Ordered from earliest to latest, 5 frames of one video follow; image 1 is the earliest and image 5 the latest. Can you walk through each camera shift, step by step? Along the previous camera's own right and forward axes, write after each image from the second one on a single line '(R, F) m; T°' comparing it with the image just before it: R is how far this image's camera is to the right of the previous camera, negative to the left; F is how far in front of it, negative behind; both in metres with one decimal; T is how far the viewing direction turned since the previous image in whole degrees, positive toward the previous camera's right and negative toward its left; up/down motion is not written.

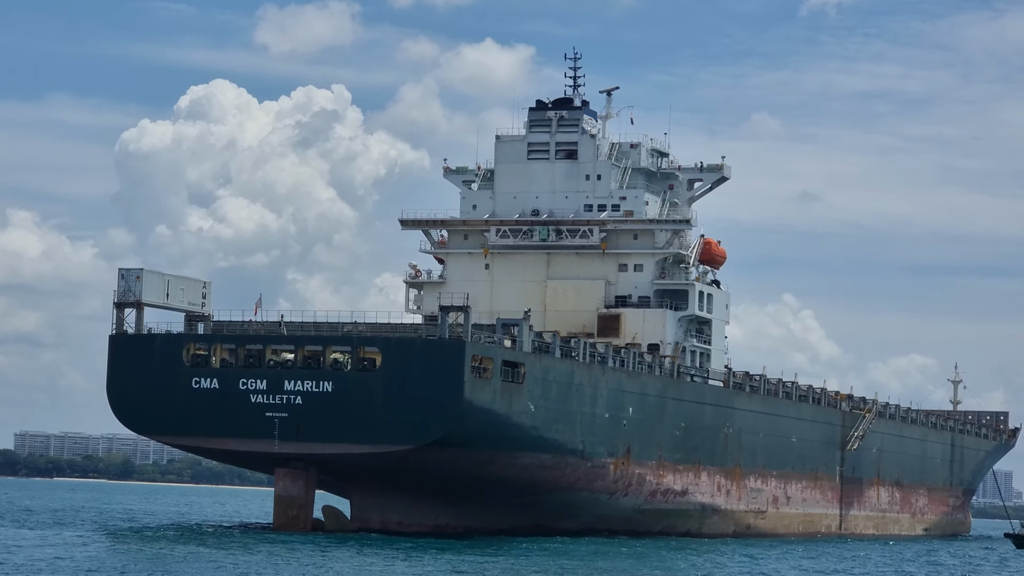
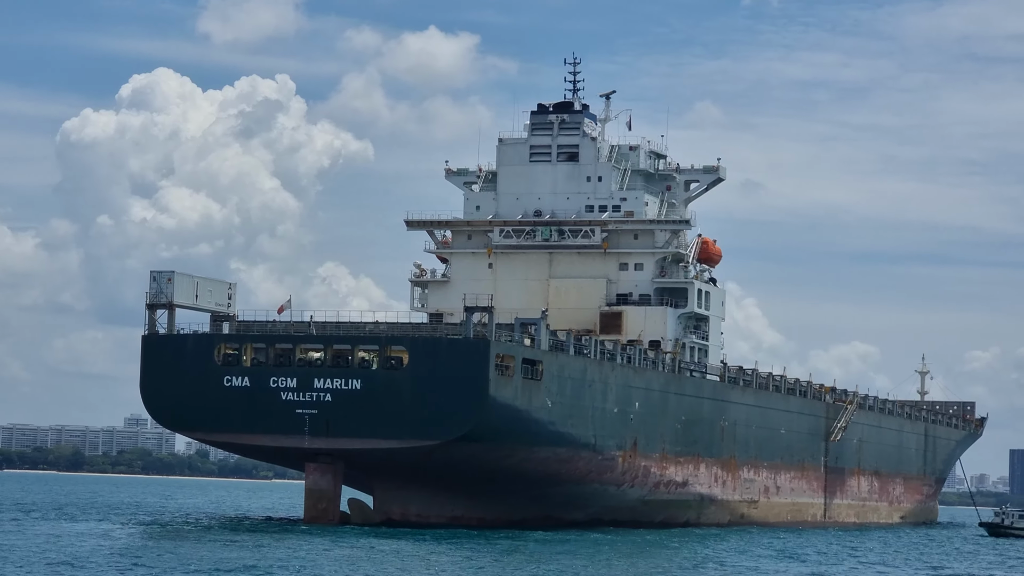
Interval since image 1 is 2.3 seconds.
(-1.2, -1.2) m; +2°
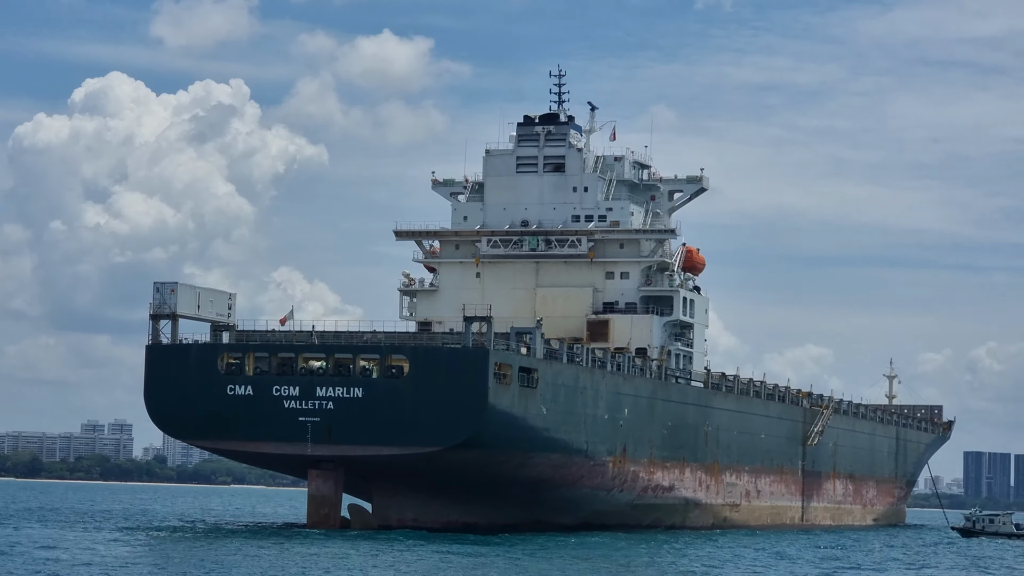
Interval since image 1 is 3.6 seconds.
(-0.7, -0.8) m; +1°
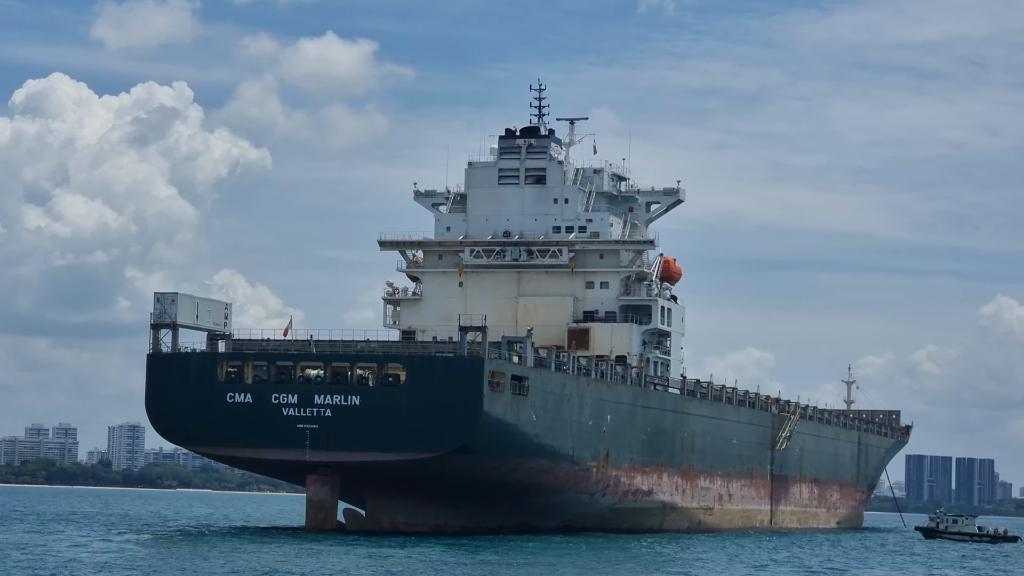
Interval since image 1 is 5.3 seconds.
(-0.8, -1.0) m; +2°
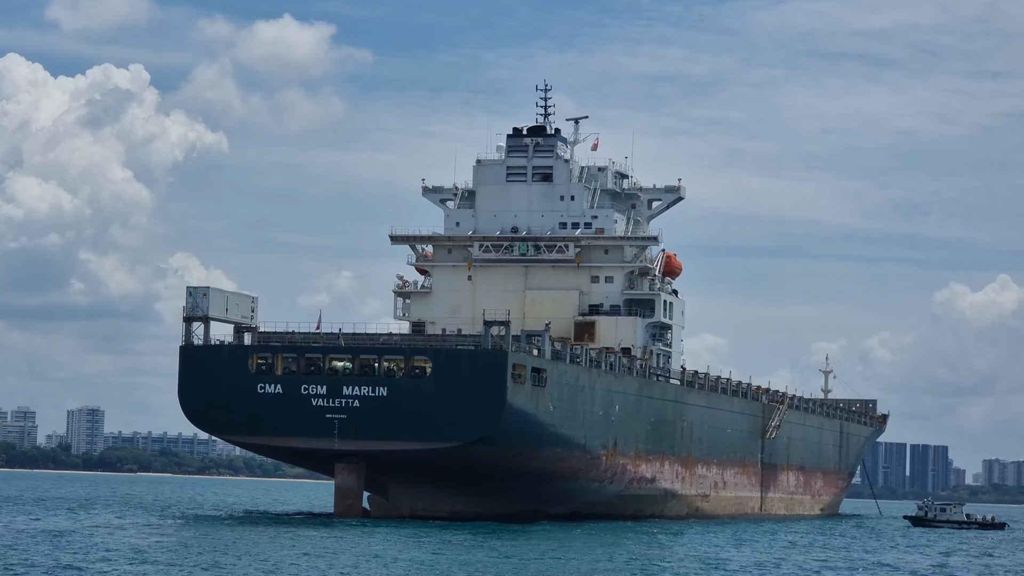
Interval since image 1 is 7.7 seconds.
(-1.1, -1.4) m; +1°
